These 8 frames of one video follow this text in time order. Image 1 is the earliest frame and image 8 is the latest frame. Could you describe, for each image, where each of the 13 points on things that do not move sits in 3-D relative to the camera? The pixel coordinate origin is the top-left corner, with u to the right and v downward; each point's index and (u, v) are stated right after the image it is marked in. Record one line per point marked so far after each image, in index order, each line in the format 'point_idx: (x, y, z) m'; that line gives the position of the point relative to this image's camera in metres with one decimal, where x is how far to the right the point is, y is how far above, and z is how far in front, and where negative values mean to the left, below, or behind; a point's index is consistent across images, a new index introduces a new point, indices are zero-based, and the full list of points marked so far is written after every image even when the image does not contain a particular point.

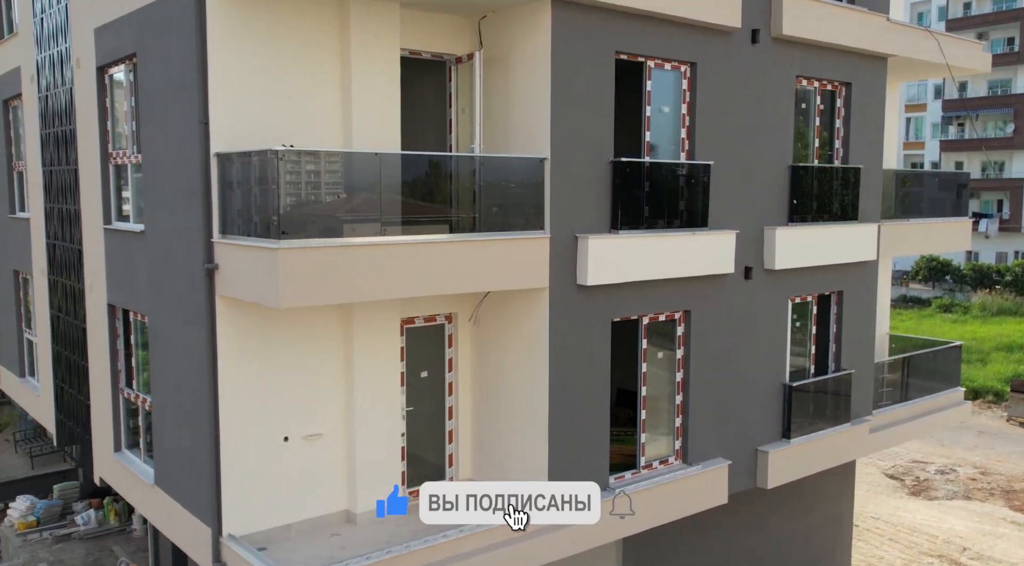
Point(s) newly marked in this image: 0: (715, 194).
0: (+2.5, +1.1, +10.2) m
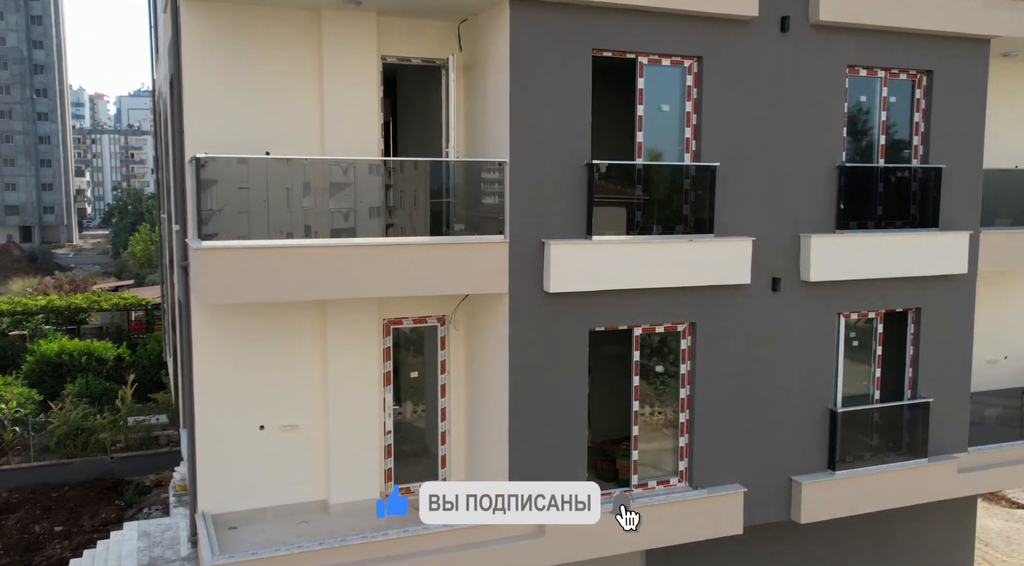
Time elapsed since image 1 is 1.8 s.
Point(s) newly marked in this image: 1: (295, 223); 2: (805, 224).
0: (+2.4, +1.0, +9.4) m
1: (-2.3, +0.6, +8.4) m
2: (+3.6, +0.7, +9.9) m
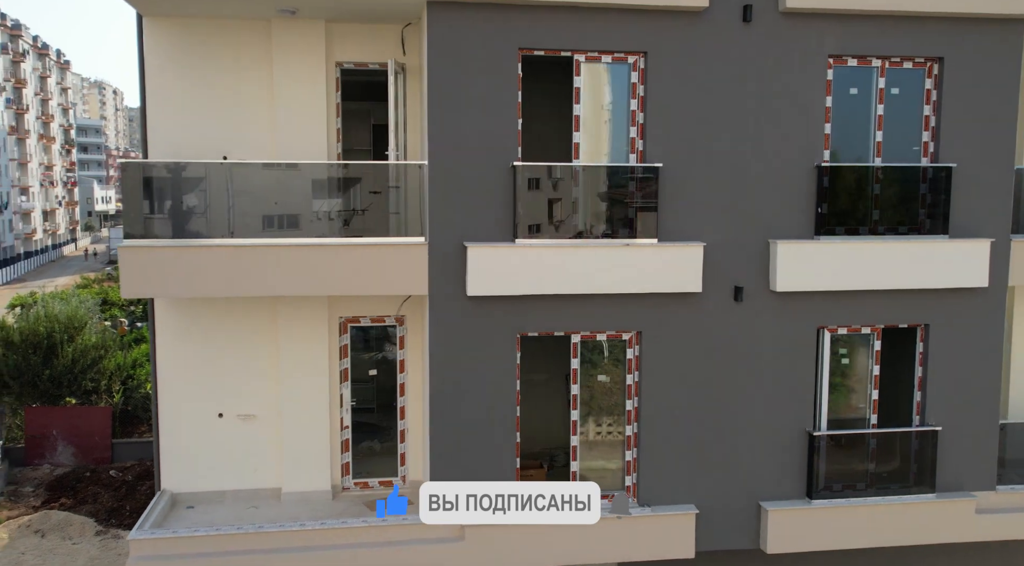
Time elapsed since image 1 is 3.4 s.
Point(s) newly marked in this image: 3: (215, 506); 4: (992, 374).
0: (+1.7, +0.9, +8.9) m
1: (-3.1, +0.6, +8.9) m
2: (+2.9, +0.6, +9.1) m
3: (-3.5, -2.7, +9.8) m
4: (+5.6, -1.1, +9.6) m
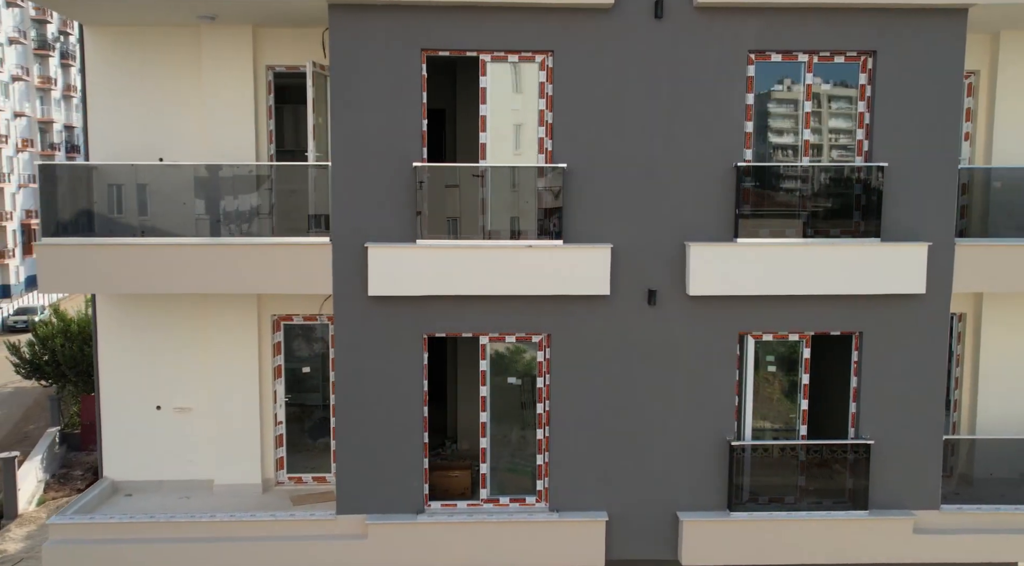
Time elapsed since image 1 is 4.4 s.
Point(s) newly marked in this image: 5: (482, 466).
0: (+0.7, +0.9, +8.8) m
1: (-4.1, +0.7, +9.2) m
2: (+1.9, +0.6, +8.8) m
3: (-4.4, -2.6, +10.1) m
4: (+4.6, -1.1, +9.1) m
5: (-0.3, -2.0, +9.1) m
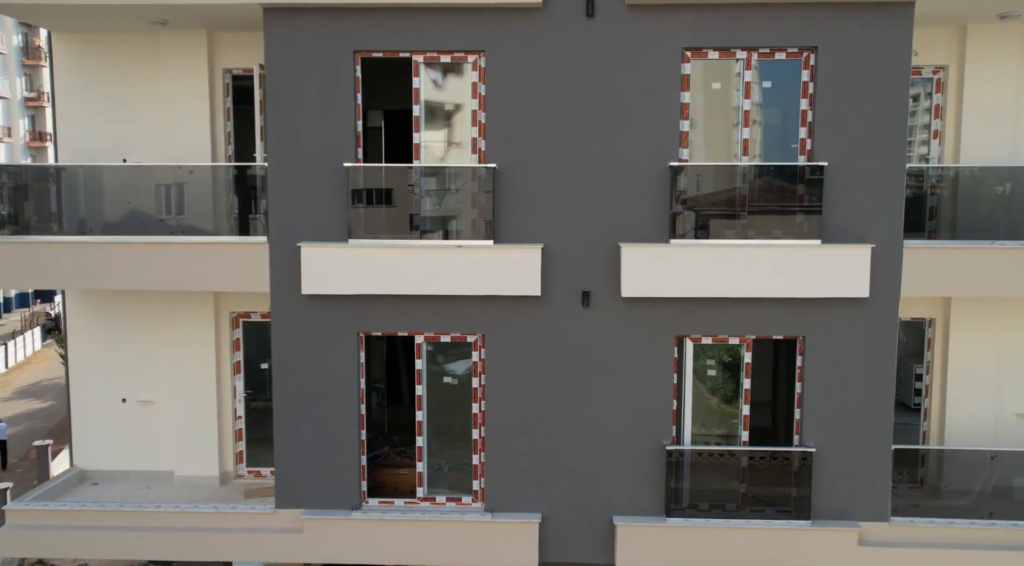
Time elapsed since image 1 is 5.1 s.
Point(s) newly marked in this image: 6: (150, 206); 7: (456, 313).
0: (0.0, +0.9, +8.7) m
1: (-4.7, +0.7, +9.6) m
2: (+1.2, +0.6, +8.7) m
3: (-5.1, -2.6, +10.5) m
4: (+3.9, -1.2, +8.7) m
5: (-1.0, -2.0, +9.1) m
6: (-4.2, +0.9, +9.5) m
7: (-0.6, -0.3, +8.9) m
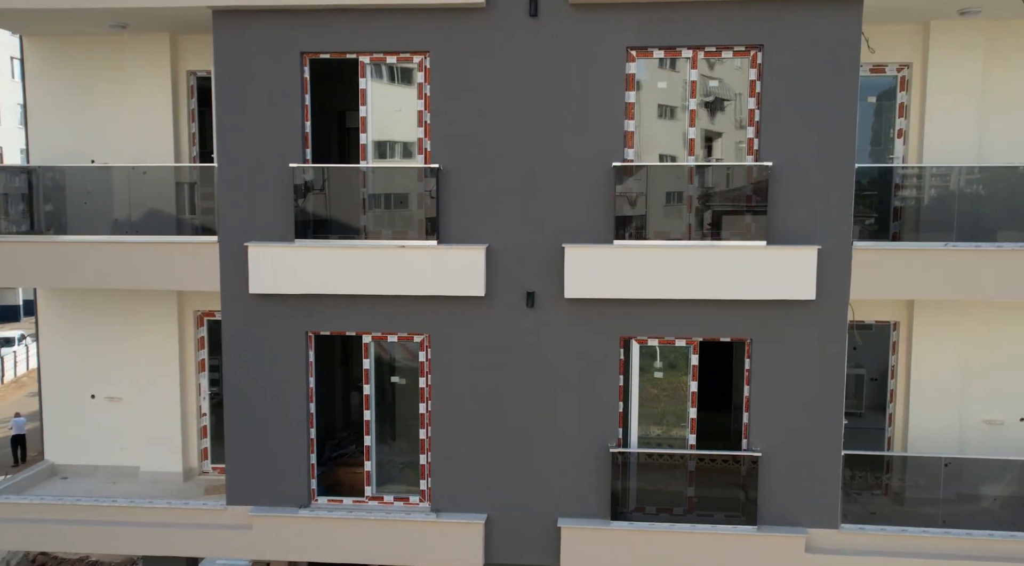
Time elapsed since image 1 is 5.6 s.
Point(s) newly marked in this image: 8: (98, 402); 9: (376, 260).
0: (-0.6, +0.9, +8.7) m
1: (-5.3, +0.7, +9.8) m
2: (+0.6, +0.6, +8.7) m
3: (-5.6, -2.6, +10.7) m
4: (+3.3, -1.2, +8.6) m
5: (-1.6, -2.0, +9.2) m
6: (-4.7, +0.9, +9.7) m
7: (-1.2, -0.3, +8.9) m
8: (-5.5, -1.6, +10.8) m
9: (-1.4, +0.2, +8.7) m
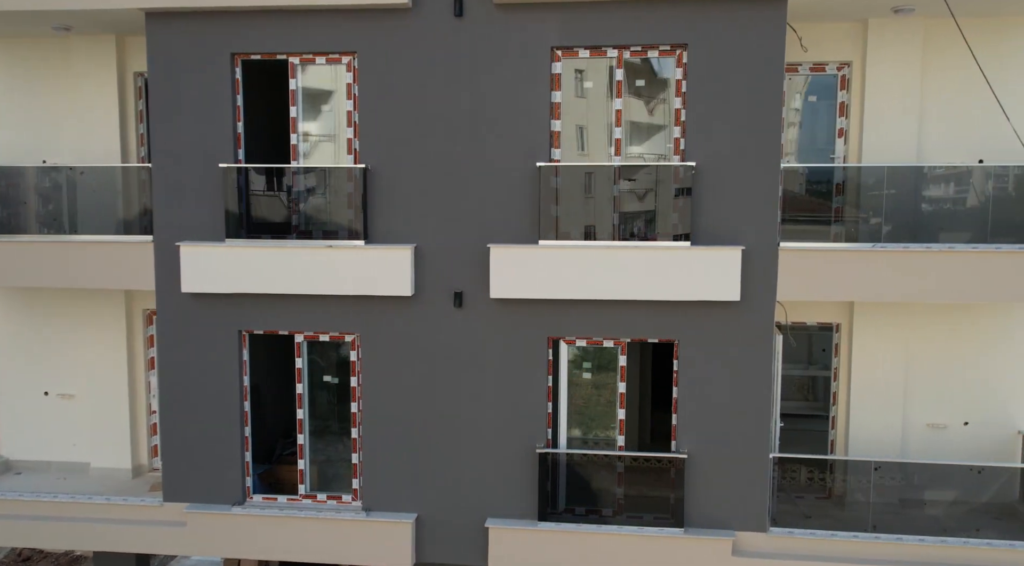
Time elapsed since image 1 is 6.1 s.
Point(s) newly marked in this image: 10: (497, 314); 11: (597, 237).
0: (-1.3, +0.9, +8.8) m
1: (-6.0, +0.8, +9.9) m
2: (-0.1, +0.5, +8.7) m
3: (-6.3, -2.5, +10.9) m
4: (+2.5, -1.2, +8.5) m
5: (-2.4, -2.0, +9.2) m
6: (-5.5, +0.9, +9.8) m
7: (-2.0, -0.3, +8.9) m
8: (-6.2, -1.6, +11.0) m
9: (-2.2, +0.3, +8.7) m
10: (-0.1, -0.3, +8.7) m
11: (+0.9, +0.5, +8.4) m
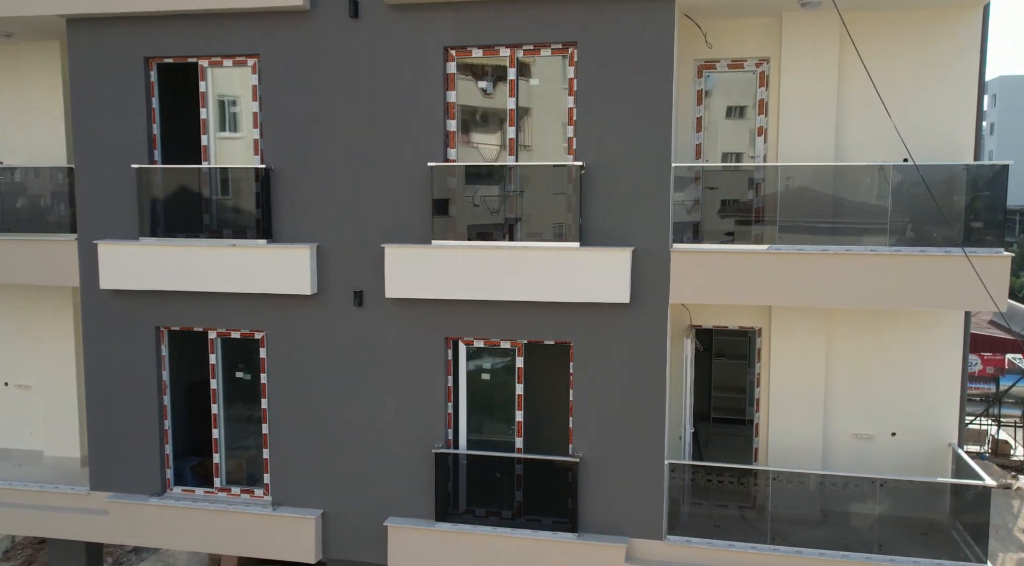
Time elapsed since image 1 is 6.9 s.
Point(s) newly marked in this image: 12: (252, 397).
0: (-2.4, +0.9, +8.9) m
1: (-7.0, +0.8, +10.4) m
2: (-1.2, +0.6, +8.7) m
3: (-7.2, -2.5, +11.4) m
4: (+1.4, -1.2, +8.3) m
5: (-3.4, -2.0, +9.4) m
6: (-6.4, +1.0, +10.3) m
7: (-3.0, -0.3, +9.1) m
8: (-7.1, -1.5, +11.5) m
9: (-3.3, +0.3, +8.9) m
10: (-1.2, -0.3, +8.8) m
11: (-0.2, +0.5, +8.4) m
12: (-2.9, -1.3, +9.3) m
